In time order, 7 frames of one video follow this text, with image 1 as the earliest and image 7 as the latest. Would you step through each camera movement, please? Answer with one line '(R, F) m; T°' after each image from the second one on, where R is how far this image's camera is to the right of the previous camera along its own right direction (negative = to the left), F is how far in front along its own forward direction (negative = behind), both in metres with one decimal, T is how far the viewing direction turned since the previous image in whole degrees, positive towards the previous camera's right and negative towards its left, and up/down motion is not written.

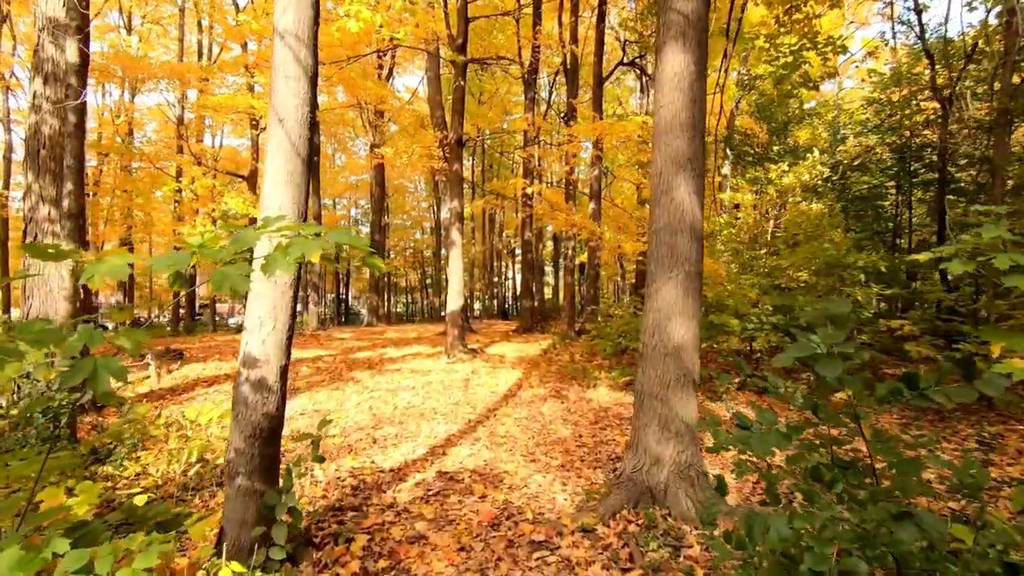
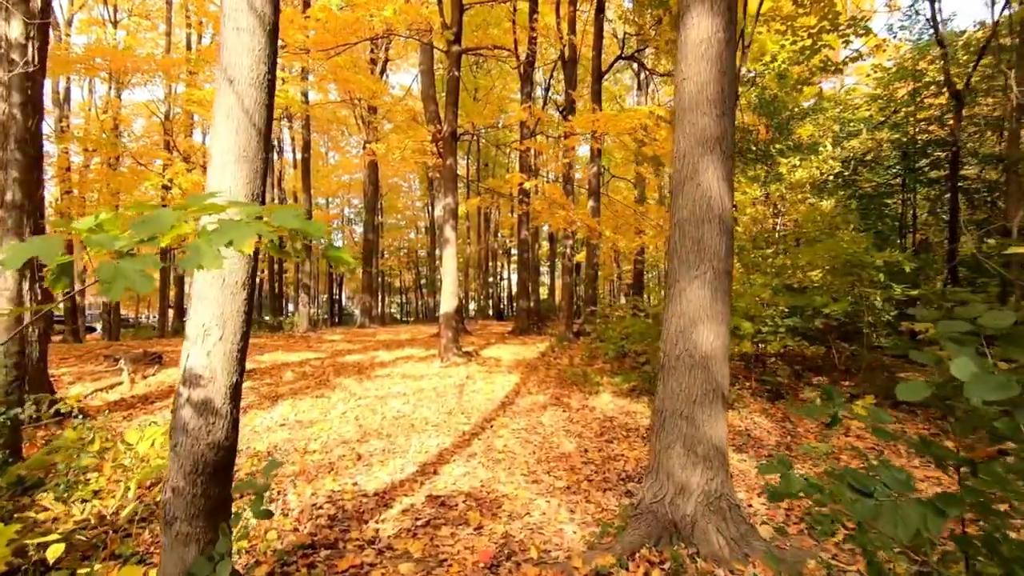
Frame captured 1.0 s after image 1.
(0.0, +0.5) m; +1°
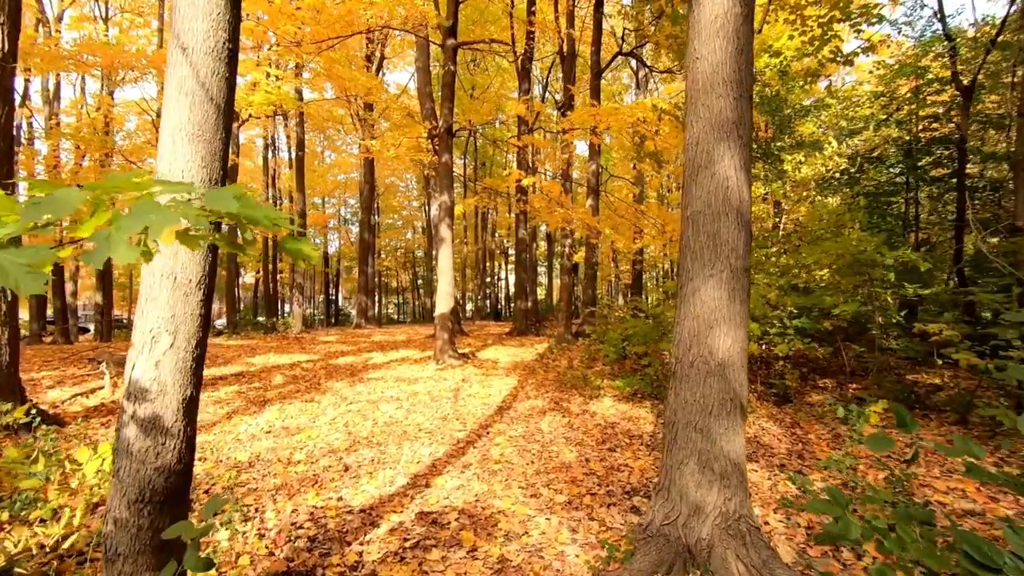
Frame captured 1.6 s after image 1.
(0.0, +0.3) m; 0°
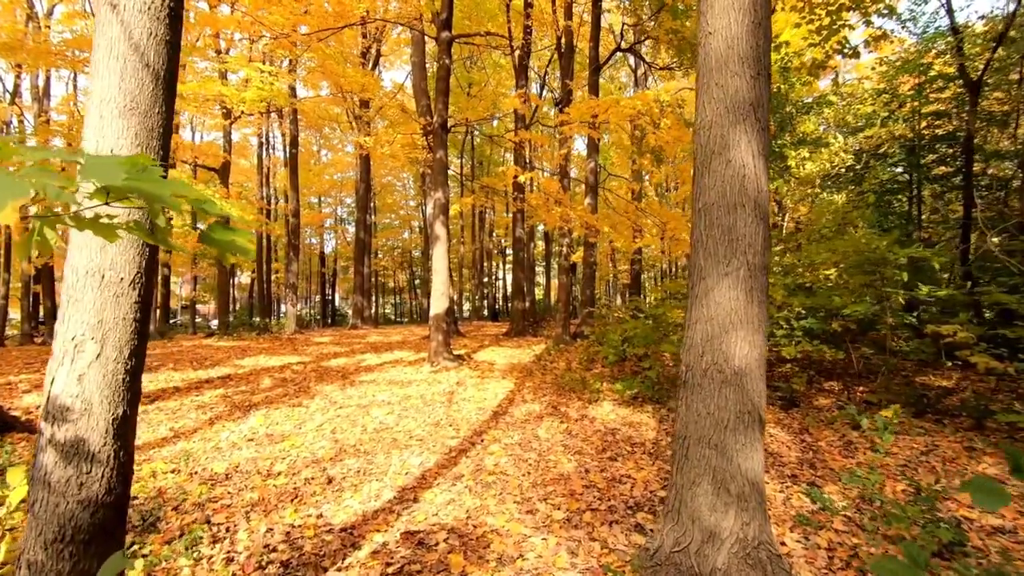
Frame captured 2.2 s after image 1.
(0.0, +0.3) m; 0°
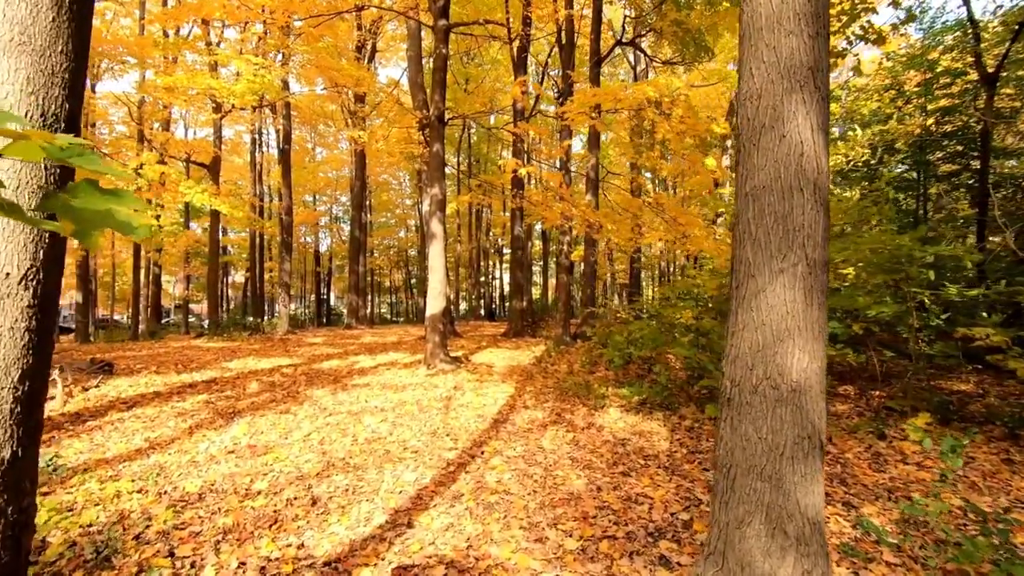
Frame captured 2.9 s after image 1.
(-0.1, +0.4) m; 0°
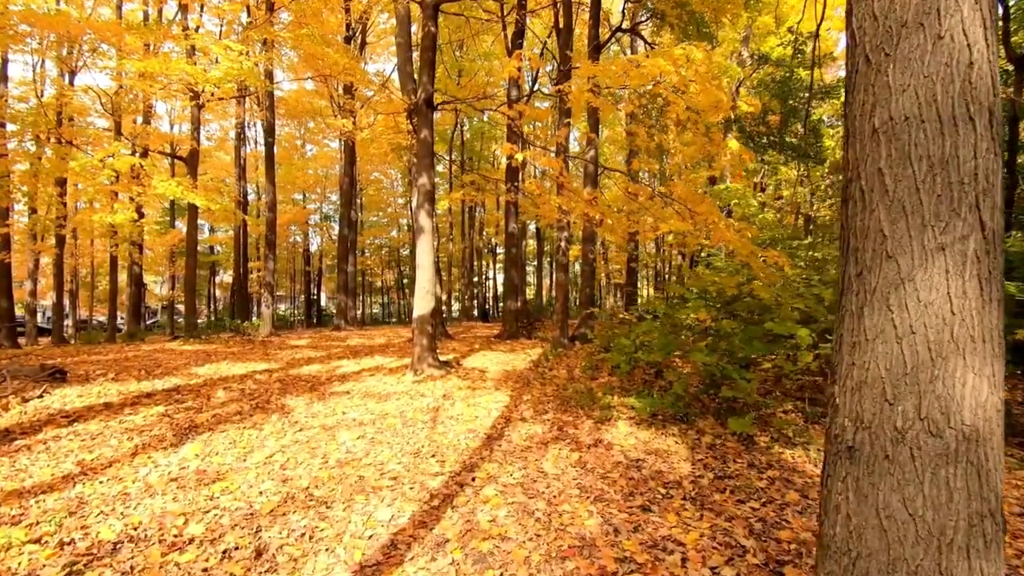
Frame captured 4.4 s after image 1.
(0.0, +0.8) m; +1°
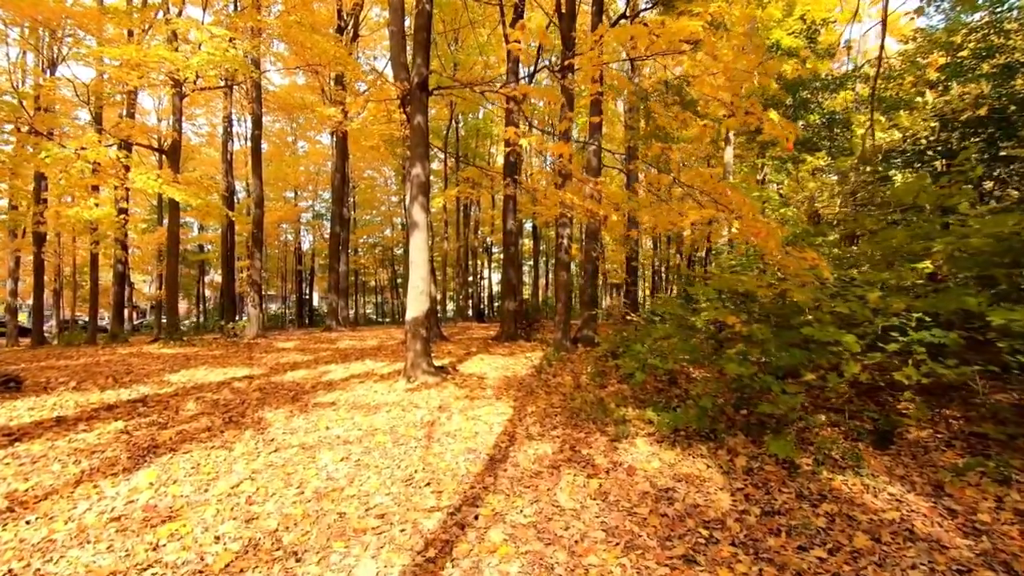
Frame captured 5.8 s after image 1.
(-0.1, +0.7) m; +1°
